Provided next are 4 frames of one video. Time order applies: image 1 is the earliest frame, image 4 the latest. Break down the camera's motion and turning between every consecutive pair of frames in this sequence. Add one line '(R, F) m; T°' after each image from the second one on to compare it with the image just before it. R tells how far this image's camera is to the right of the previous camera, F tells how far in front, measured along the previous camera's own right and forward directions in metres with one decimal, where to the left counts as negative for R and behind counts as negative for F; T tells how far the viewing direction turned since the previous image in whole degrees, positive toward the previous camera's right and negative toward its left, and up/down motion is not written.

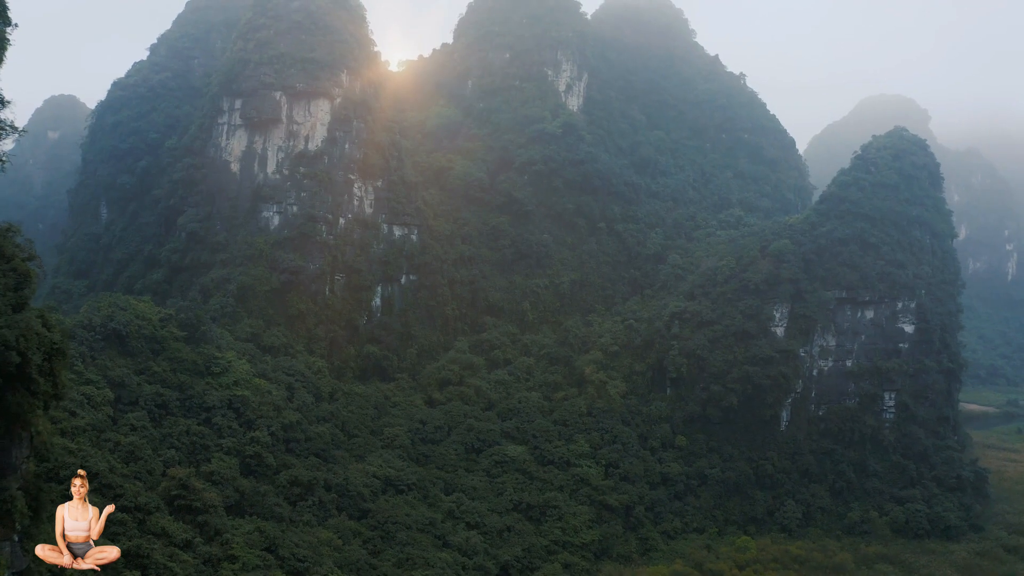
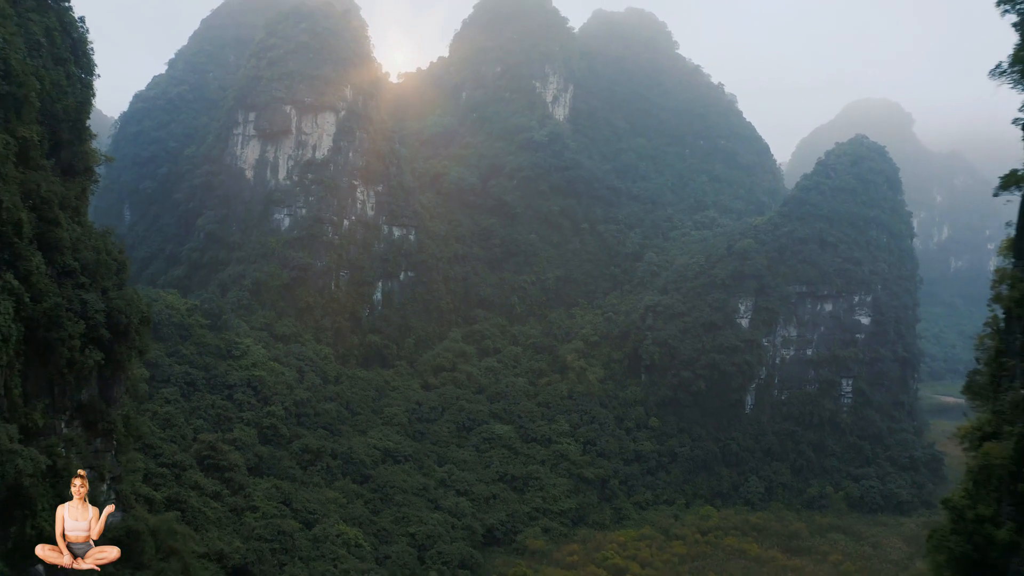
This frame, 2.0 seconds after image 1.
(+0.5, -2.4) m; 0°
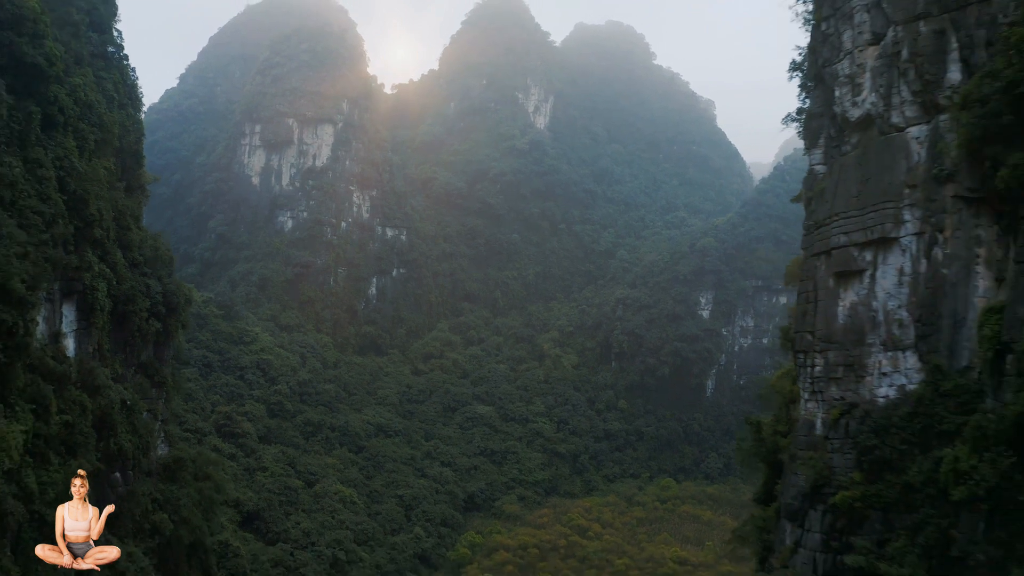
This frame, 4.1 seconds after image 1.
(+0.7, -2.7) m; 0°
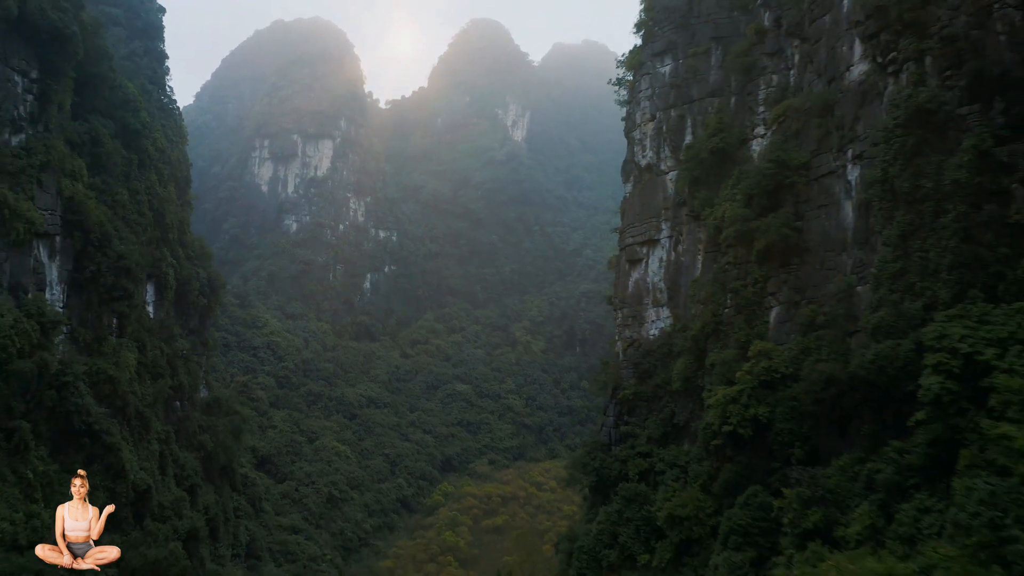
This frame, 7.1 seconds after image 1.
(+1.2, -4.2) m; 0°
